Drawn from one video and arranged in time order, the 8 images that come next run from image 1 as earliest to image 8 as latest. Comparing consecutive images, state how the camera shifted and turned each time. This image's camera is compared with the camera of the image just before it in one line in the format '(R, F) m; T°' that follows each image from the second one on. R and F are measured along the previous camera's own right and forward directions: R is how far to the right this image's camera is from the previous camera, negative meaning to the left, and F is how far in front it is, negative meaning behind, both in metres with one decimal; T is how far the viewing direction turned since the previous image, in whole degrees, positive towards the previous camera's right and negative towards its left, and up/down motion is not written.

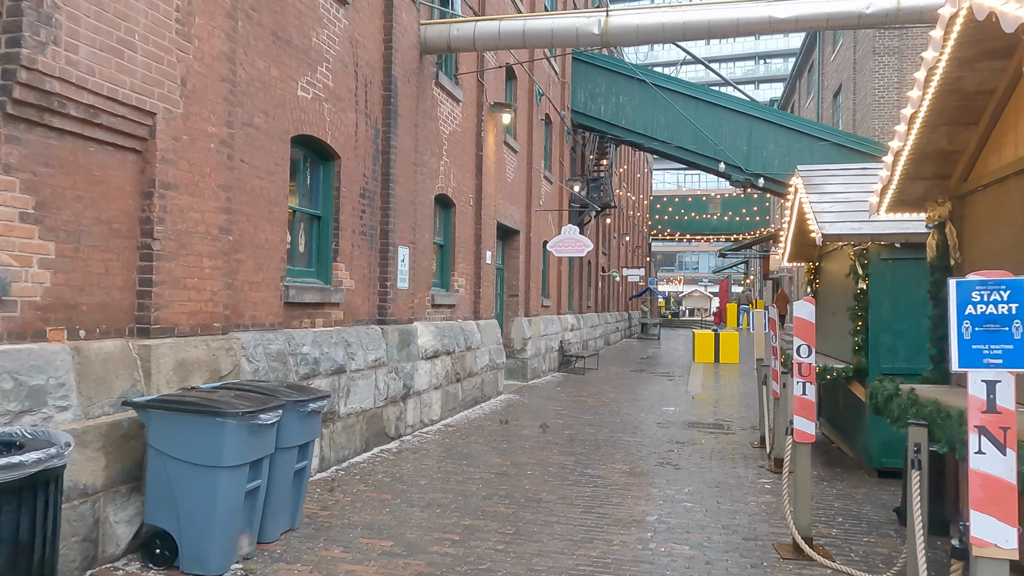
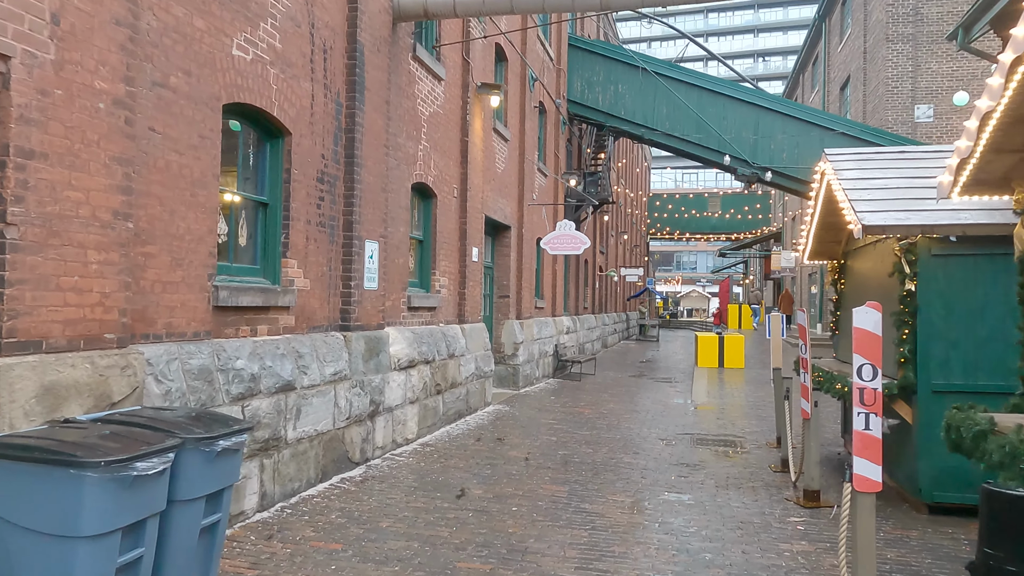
(+0.1, +1.1) m; 0°
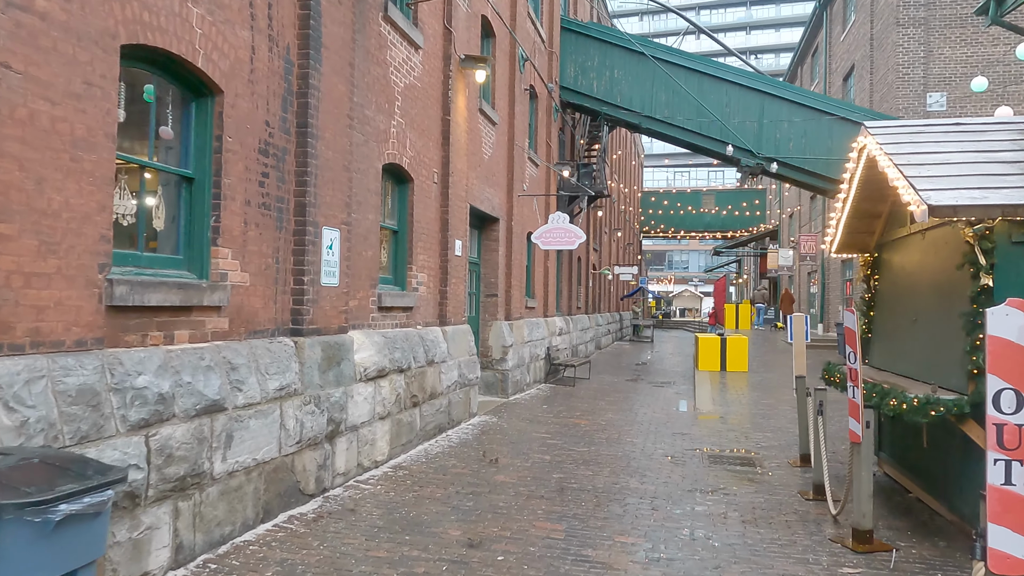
(0.0, +1.1) m; +1°
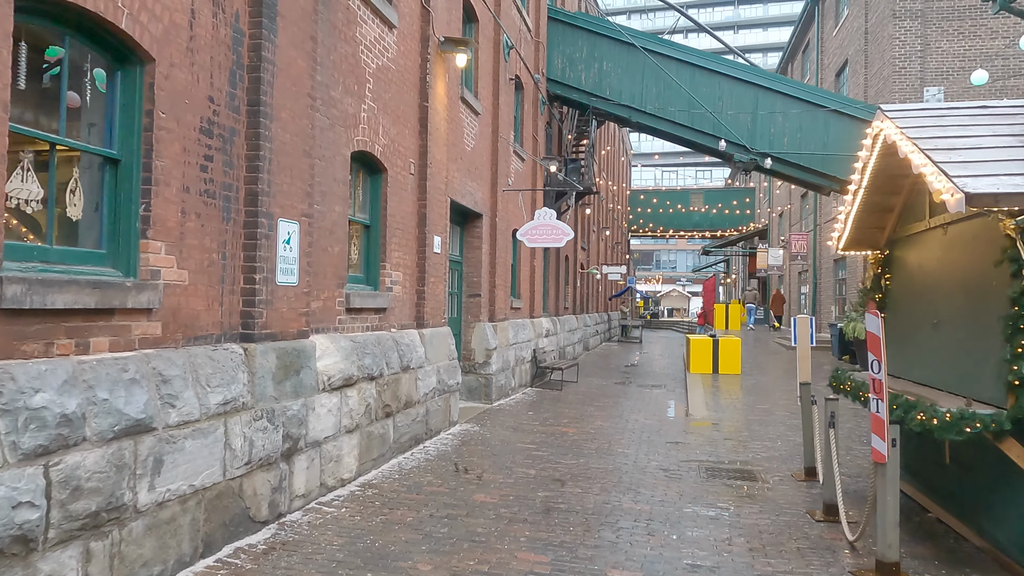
(+0.1, +0.6) m; +1°
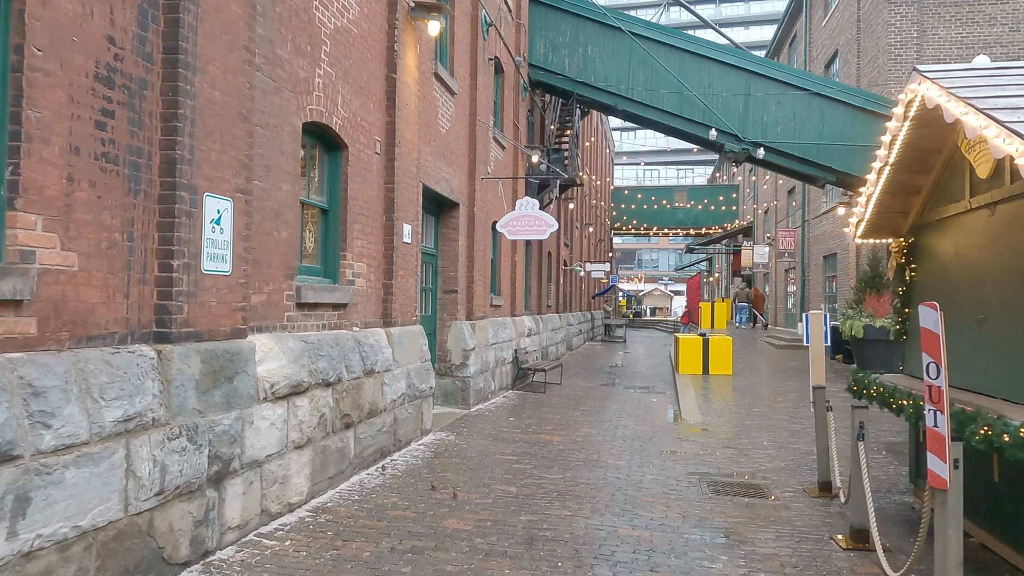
(0.0, +0.9) m; +1°
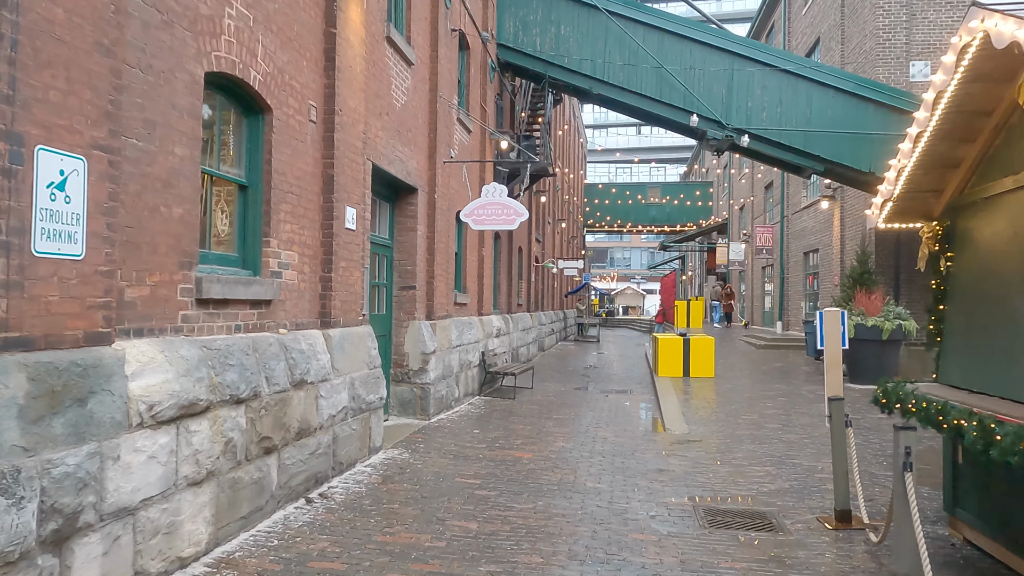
(+0.1, +1.1) m; +2°
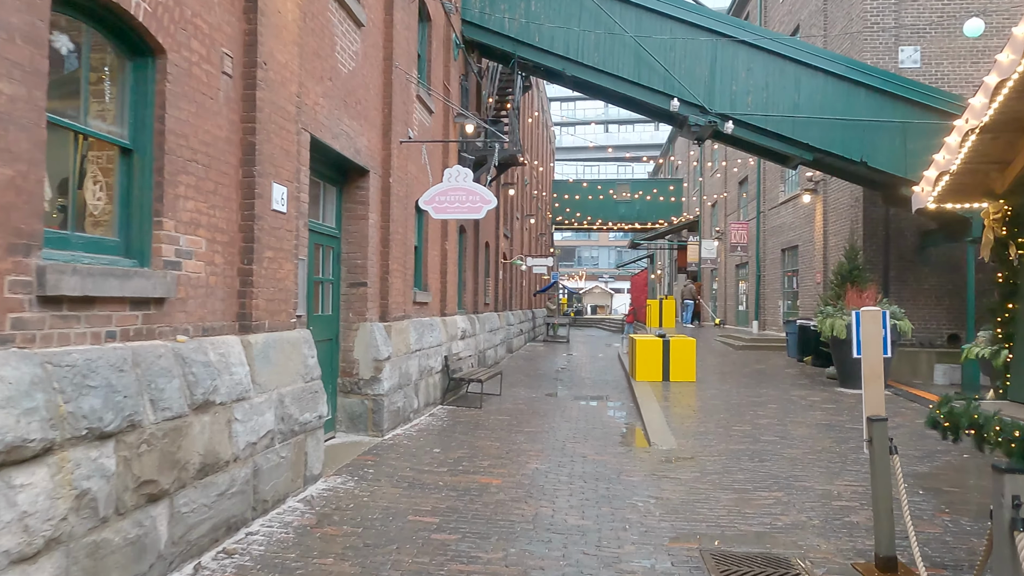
(0.0, +1.2) m; +2°
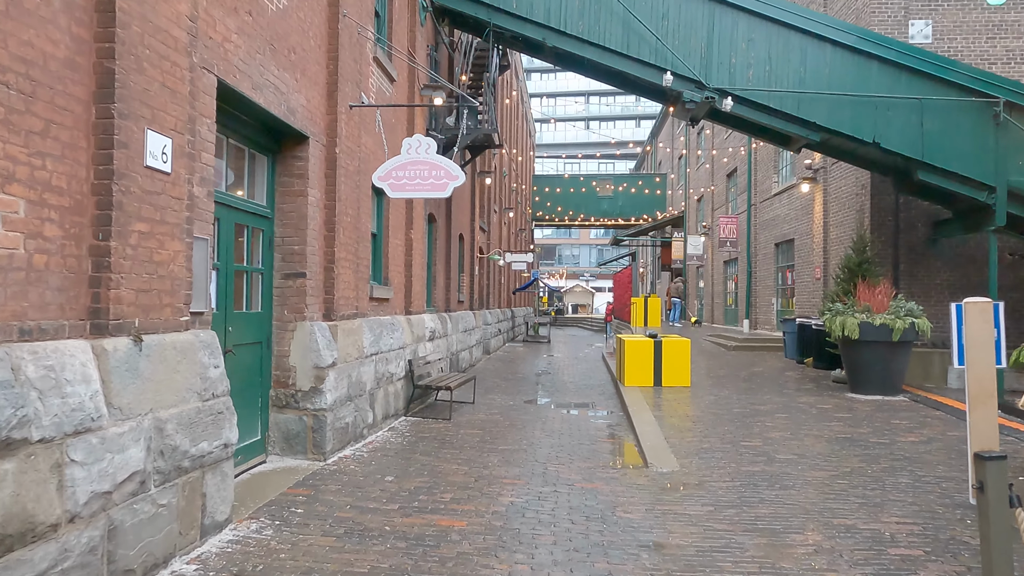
(+0.1, +1.4) m; +1°
